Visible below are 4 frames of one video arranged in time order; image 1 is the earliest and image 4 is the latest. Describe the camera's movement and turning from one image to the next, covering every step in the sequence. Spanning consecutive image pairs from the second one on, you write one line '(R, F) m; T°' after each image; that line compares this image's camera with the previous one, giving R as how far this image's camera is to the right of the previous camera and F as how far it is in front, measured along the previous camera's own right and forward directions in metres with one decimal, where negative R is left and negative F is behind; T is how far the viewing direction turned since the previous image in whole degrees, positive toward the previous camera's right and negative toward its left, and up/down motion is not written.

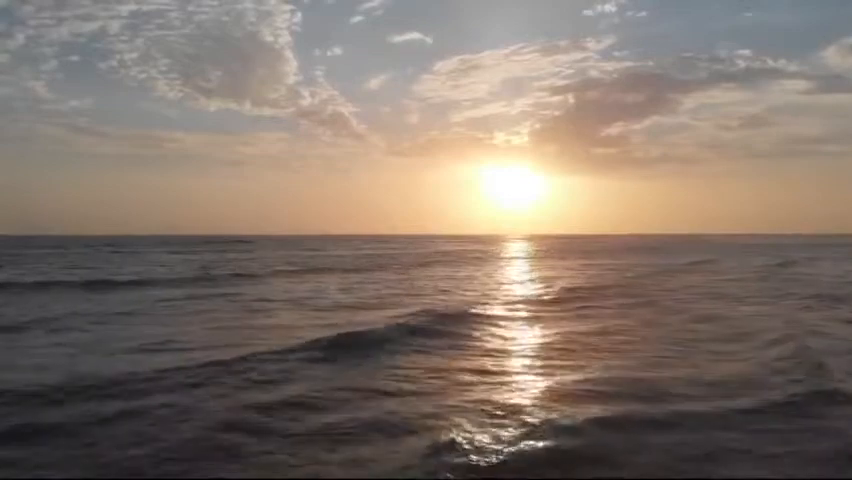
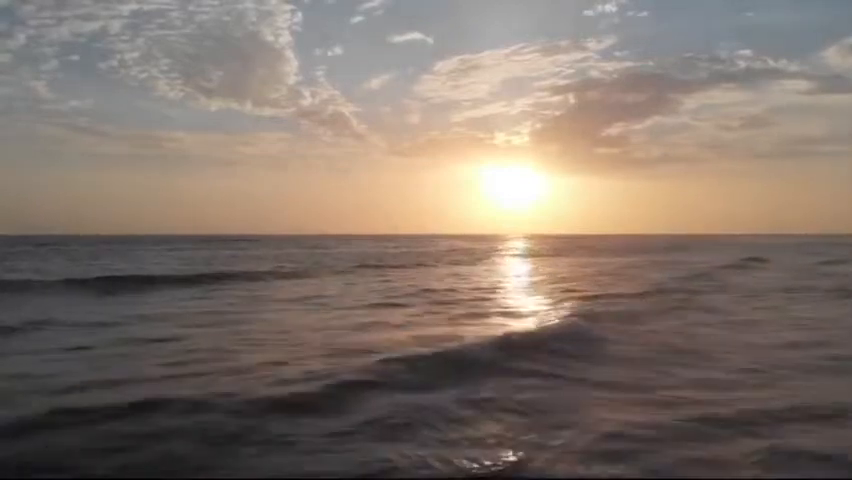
(-0.7, +0.8) m; 0°
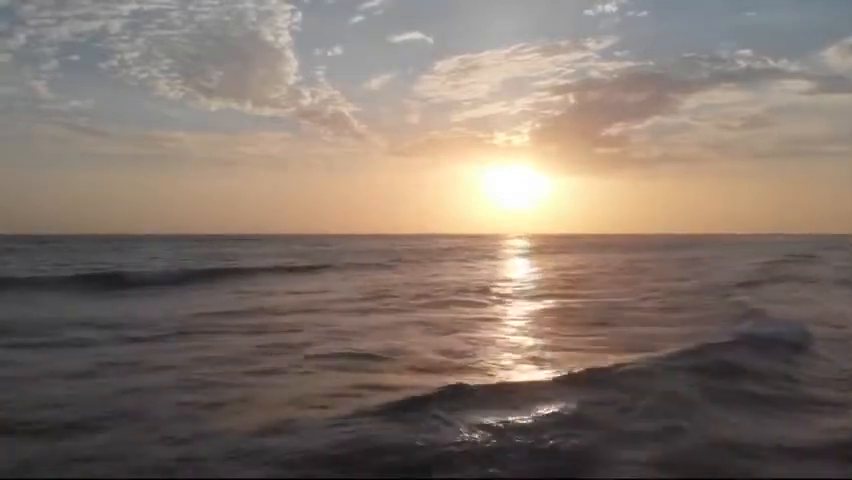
(-1.4, +1.7) m; 0°
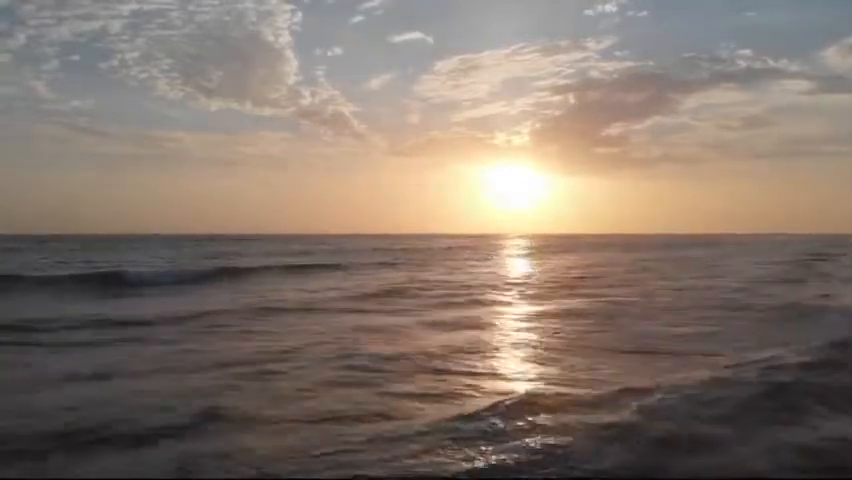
(+2.1, -1.0) m; 0°
